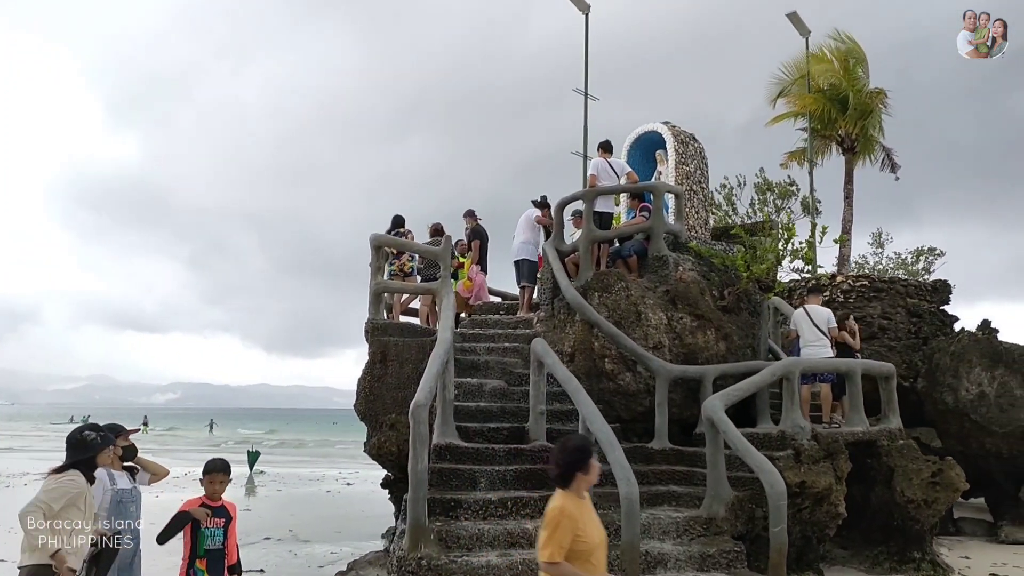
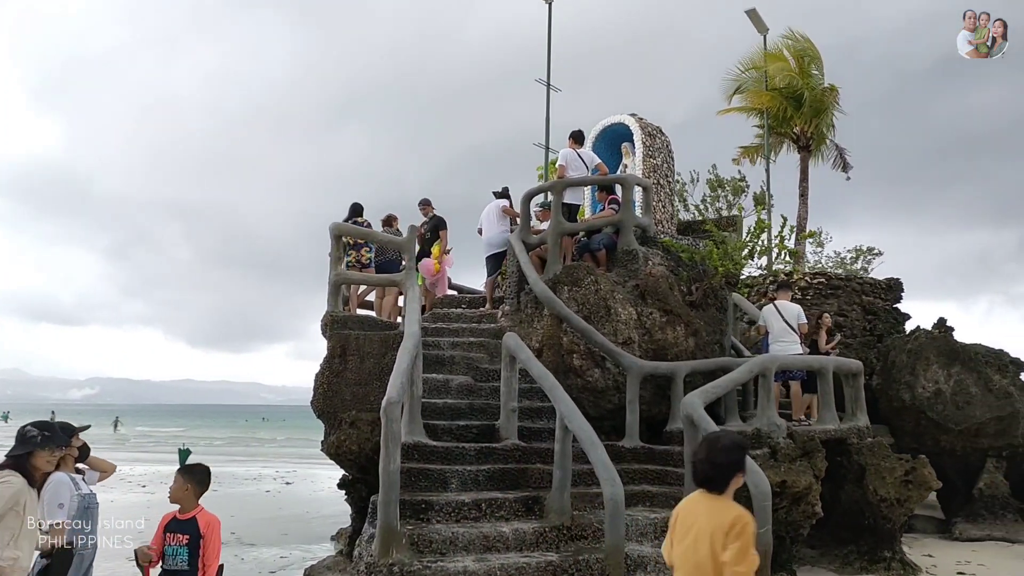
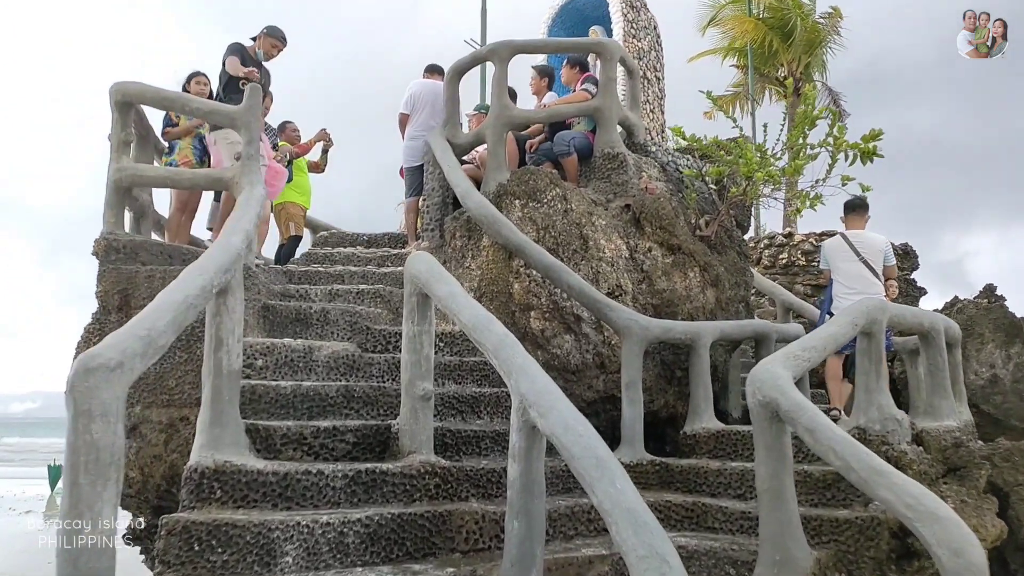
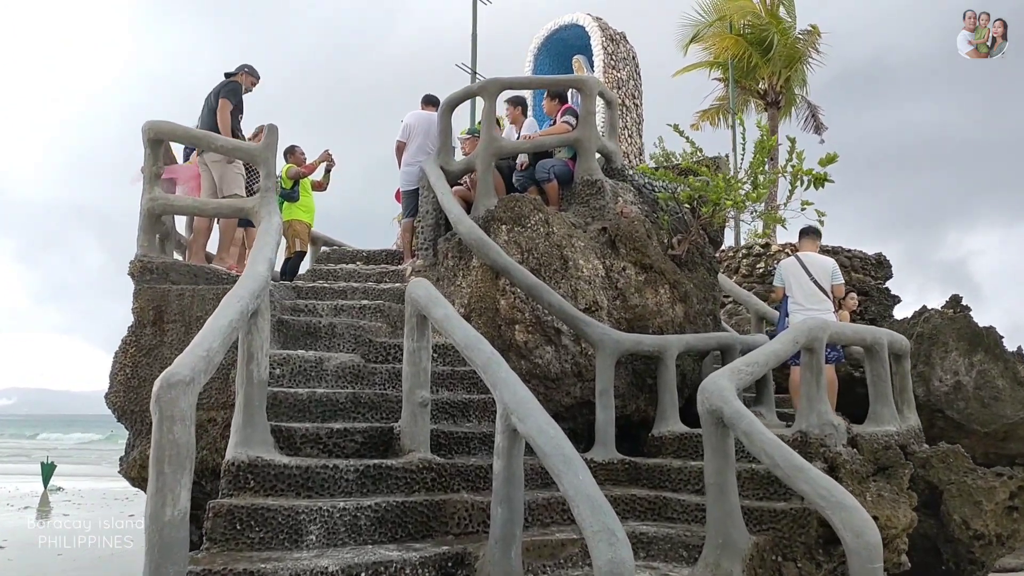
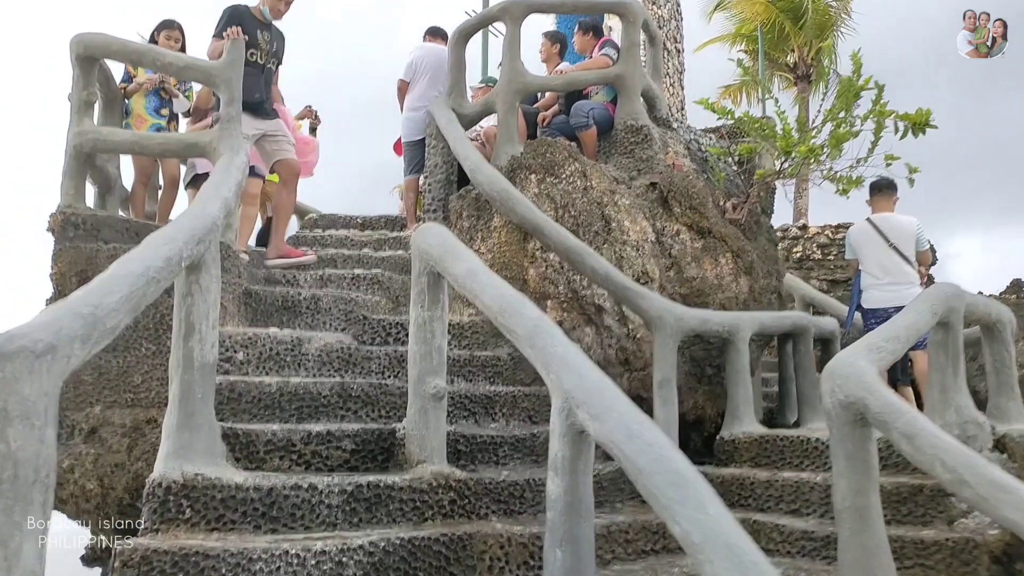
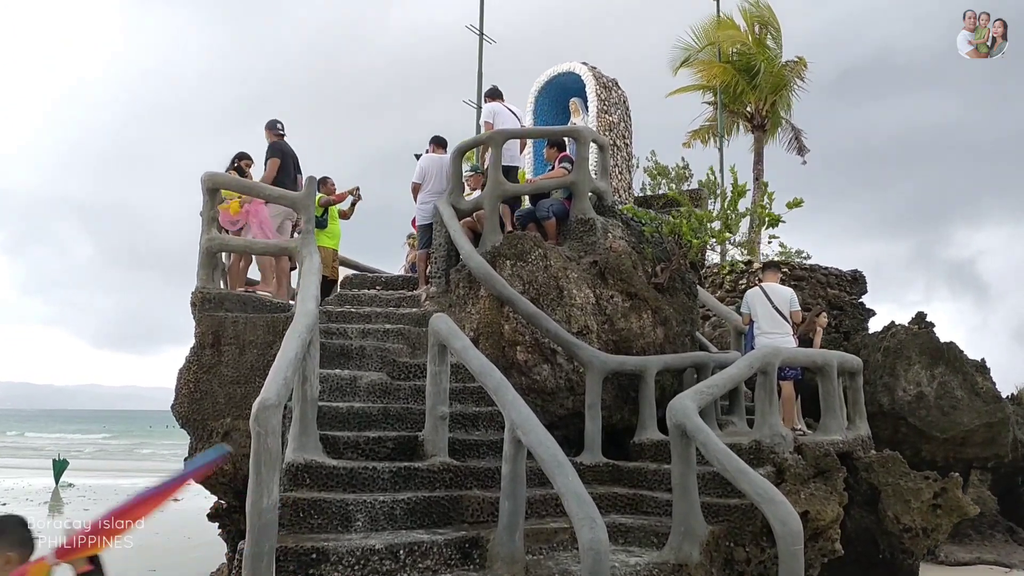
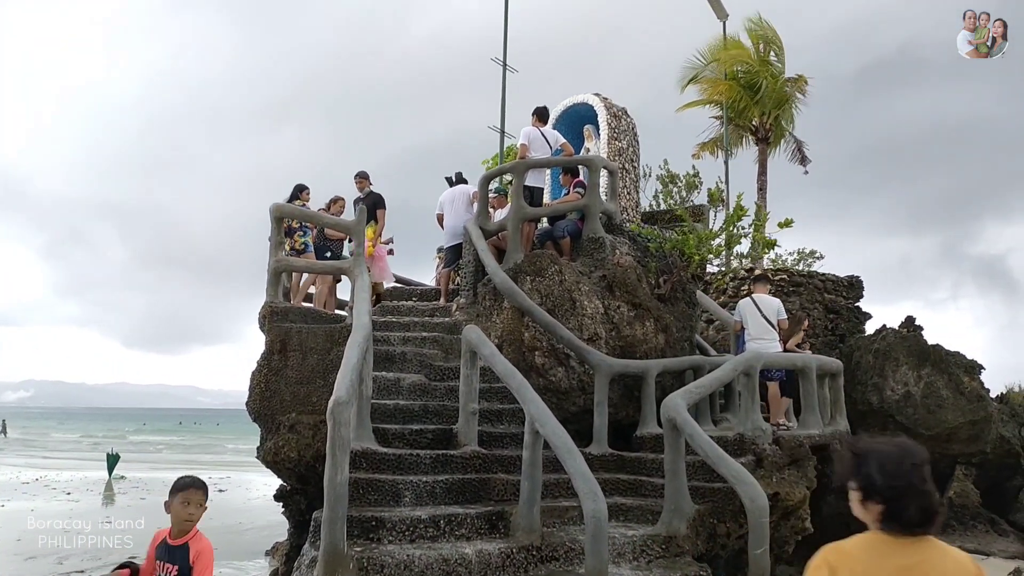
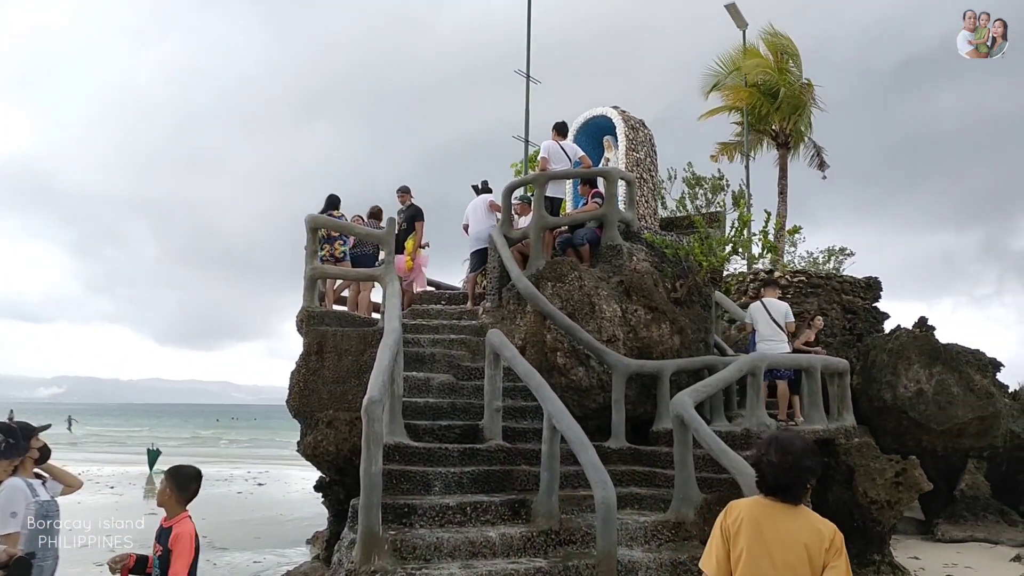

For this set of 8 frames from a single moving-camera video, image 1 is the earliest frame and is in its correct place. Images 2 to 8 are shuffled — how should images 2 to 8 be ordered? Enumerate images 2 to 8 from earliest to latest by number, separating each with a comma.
2, 8, 7, 6, 4, 3, 5
